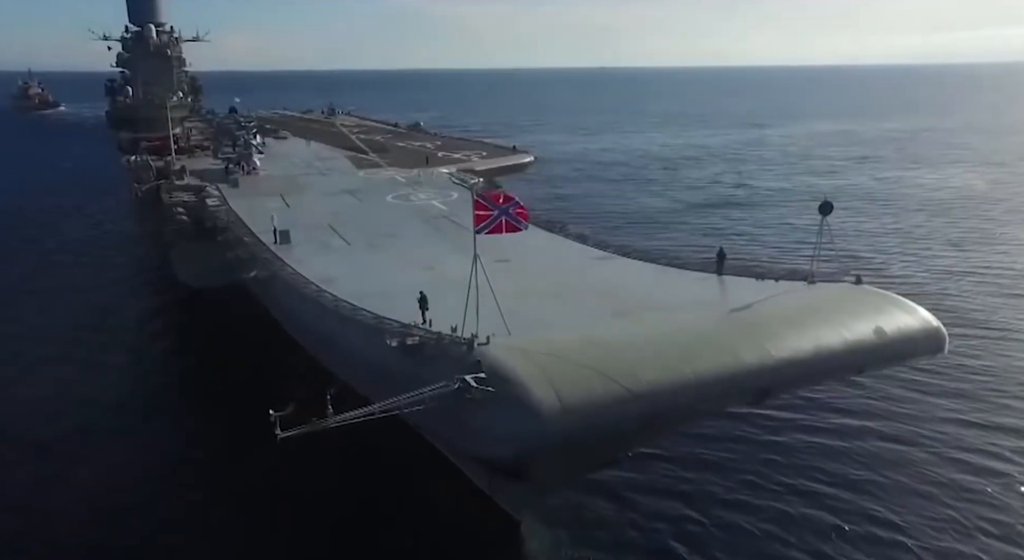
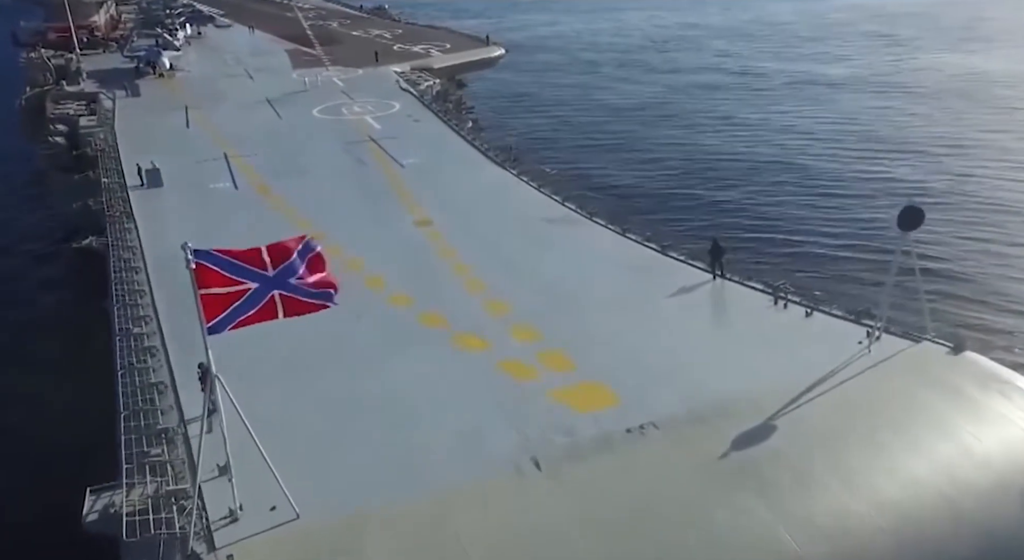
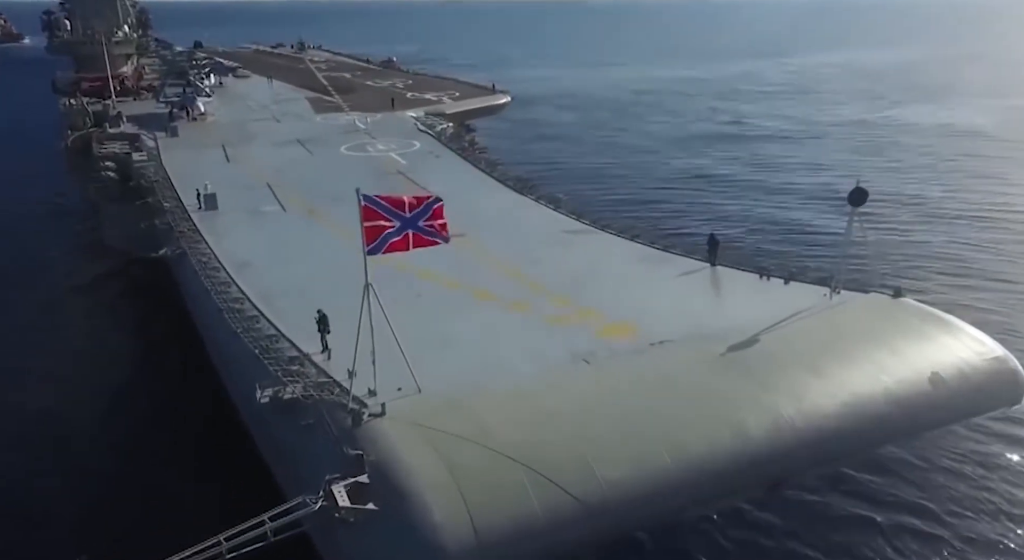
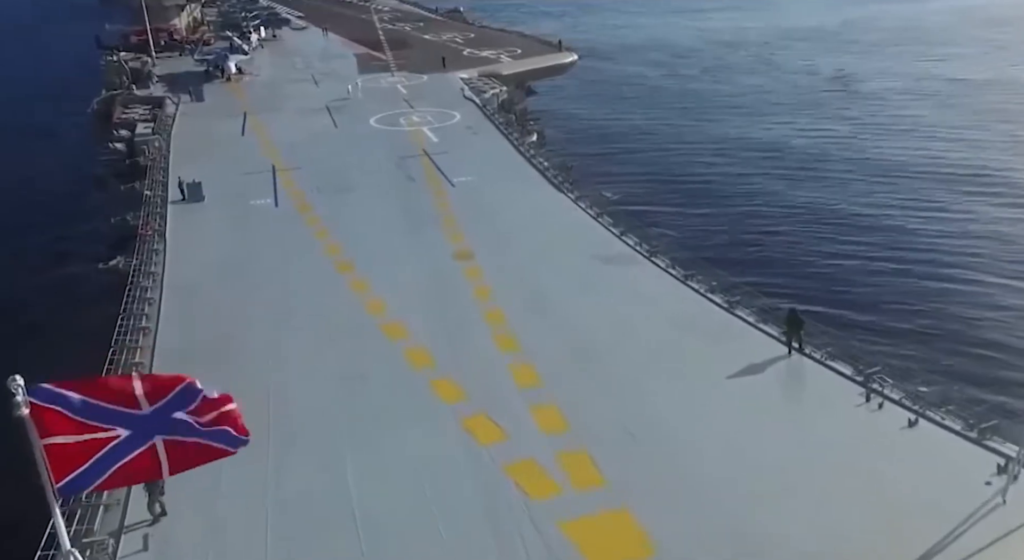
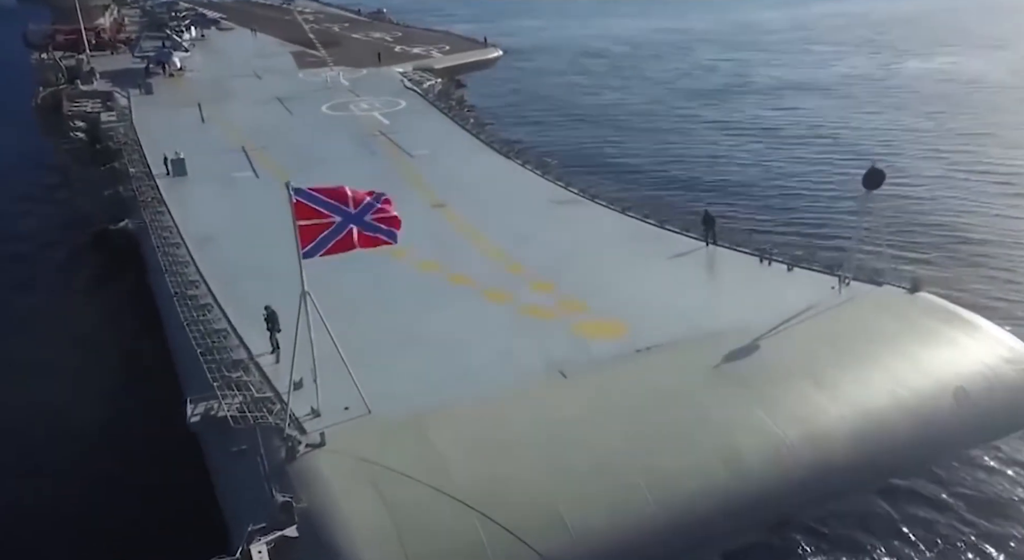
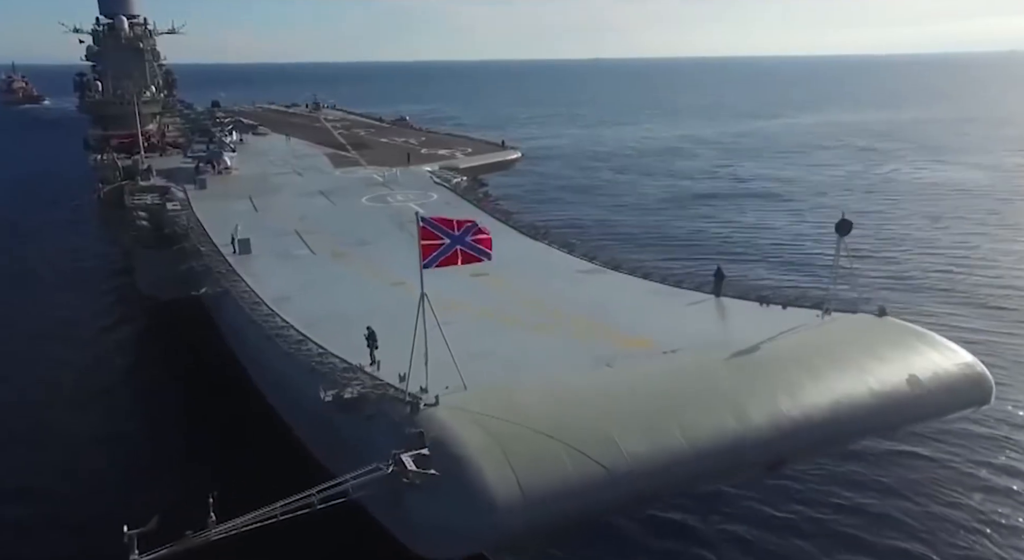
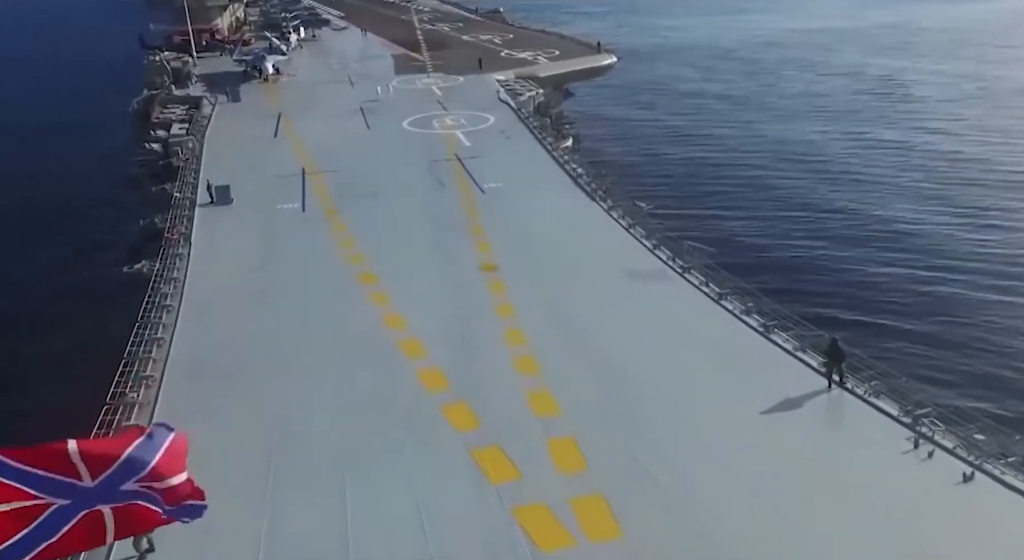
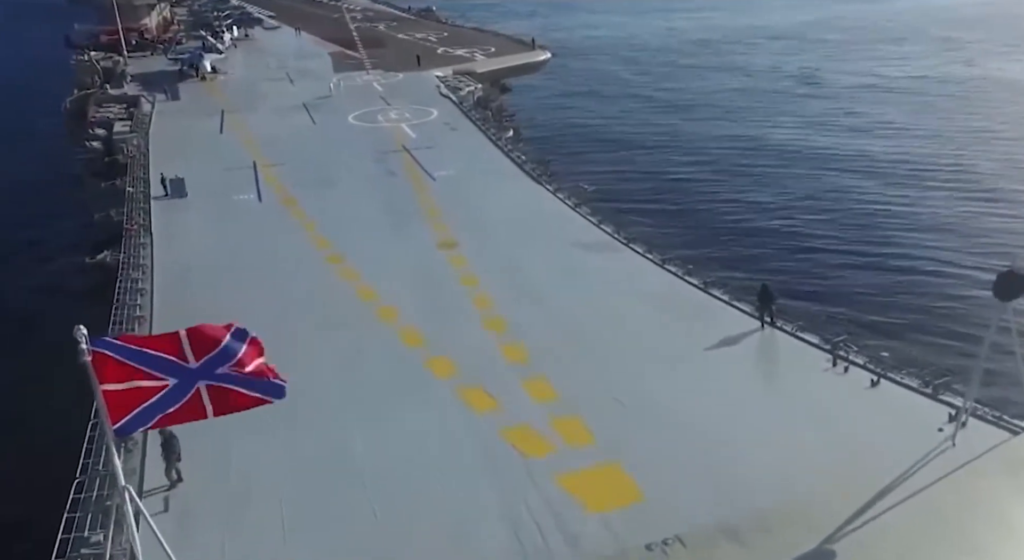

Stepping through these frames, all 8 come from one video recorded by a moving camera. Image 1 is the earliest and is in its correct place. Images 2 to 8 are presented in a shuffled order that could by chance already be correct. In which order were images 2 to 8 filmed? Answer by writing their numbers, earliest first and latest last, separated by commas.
6, 3, 5, 2, 8, 4, 7
